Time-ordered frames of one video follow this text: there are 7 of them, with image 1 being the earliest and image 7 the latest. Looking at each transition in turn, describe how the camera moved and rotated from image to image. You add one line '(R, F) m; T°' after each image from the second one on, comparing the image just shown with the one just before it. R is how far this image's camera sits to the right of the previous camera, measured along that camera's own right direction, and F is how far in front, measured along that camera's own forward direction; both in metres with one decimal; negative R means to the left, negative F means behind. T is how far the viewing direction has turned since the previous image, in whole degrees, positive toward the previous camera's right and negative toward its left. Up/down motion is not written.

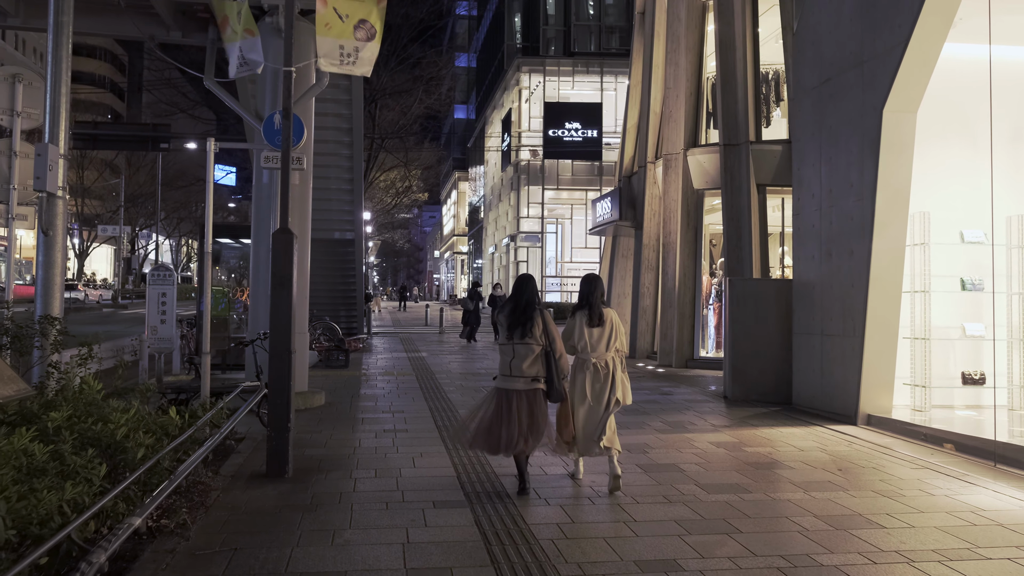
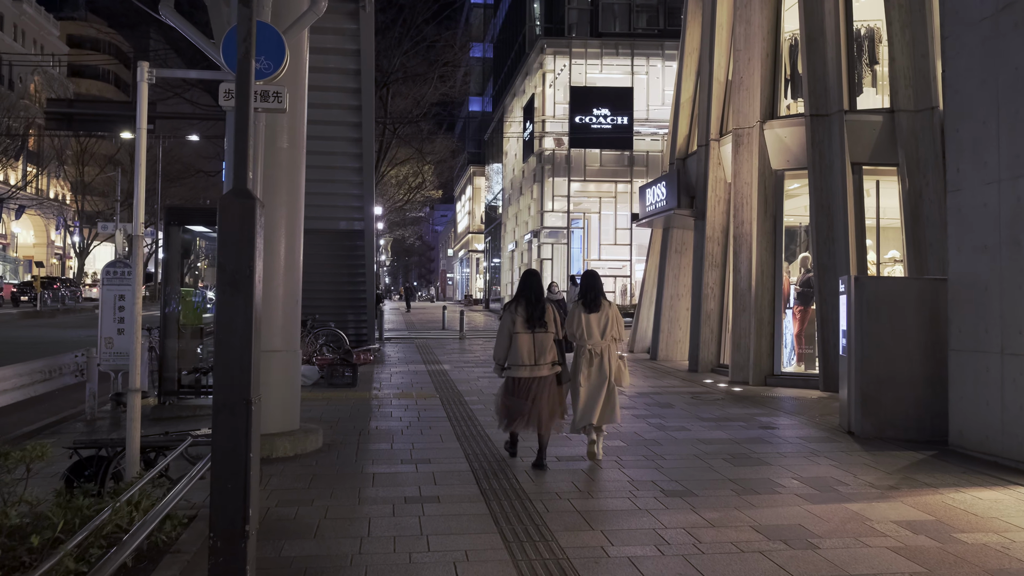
(-0.5, +2.7) m; -1°
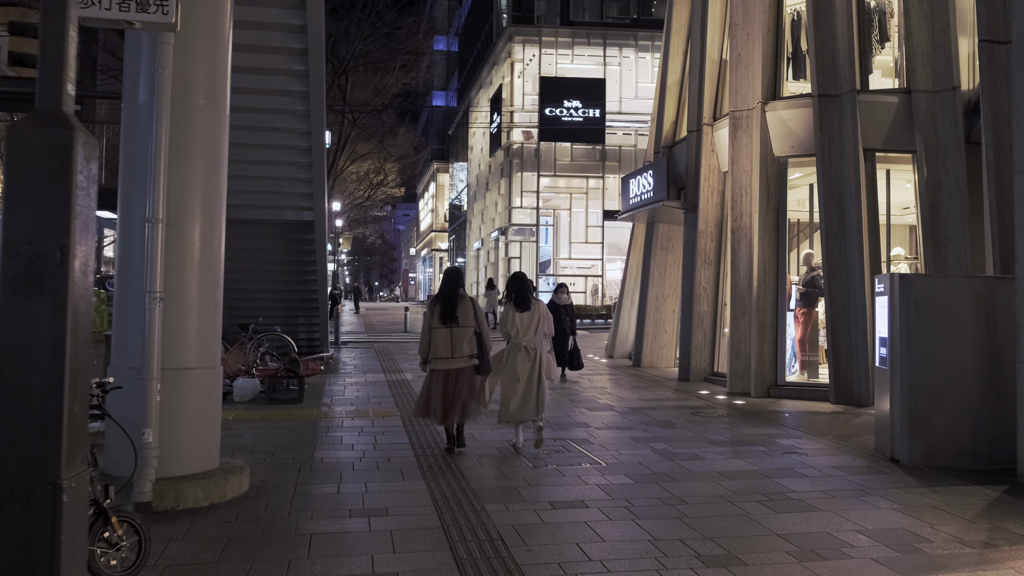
(-0.1, +1.6) m; +2°
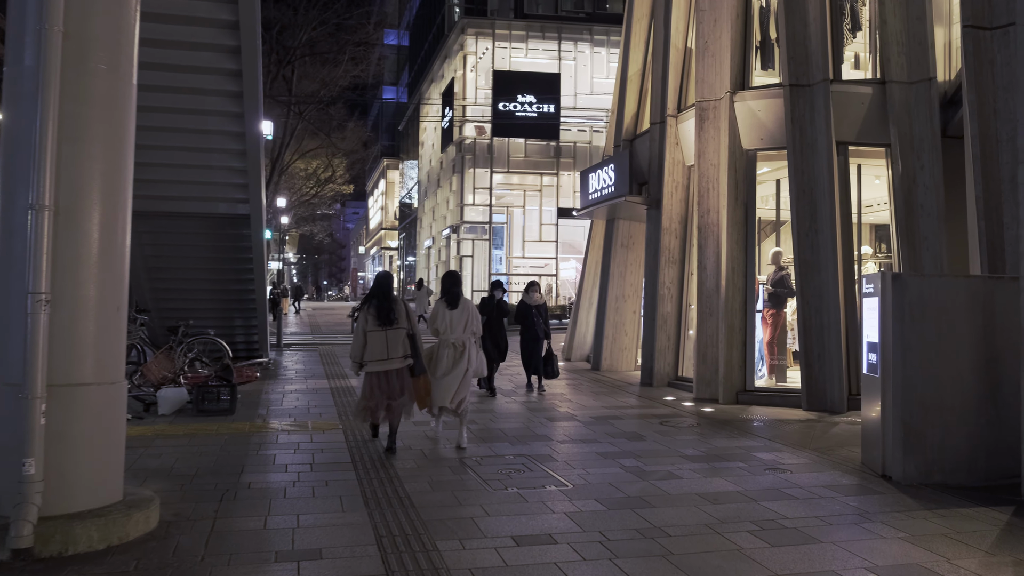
(0.0, +0.8) m; +3°
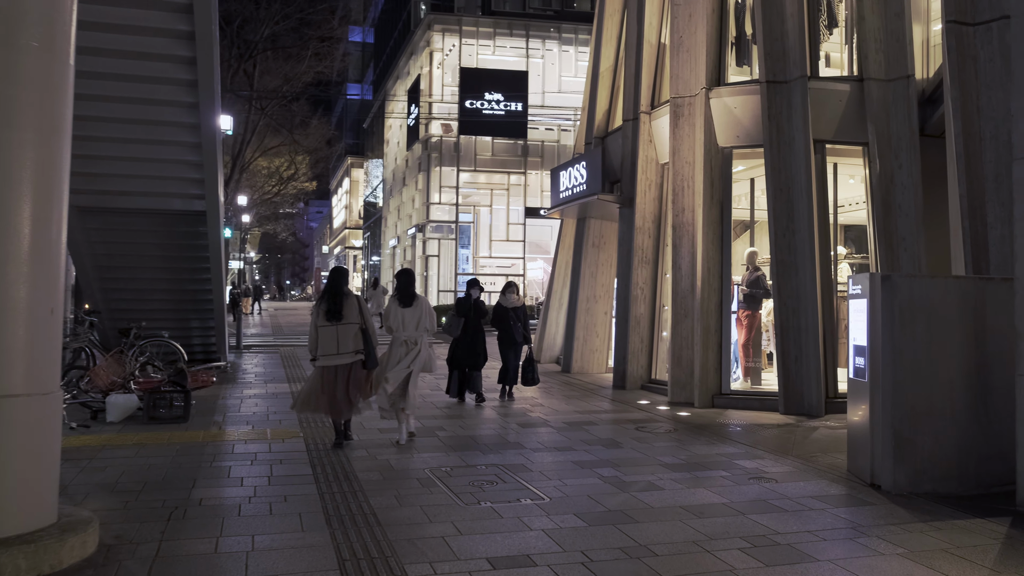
(-0.1, +0.4) m; +2°
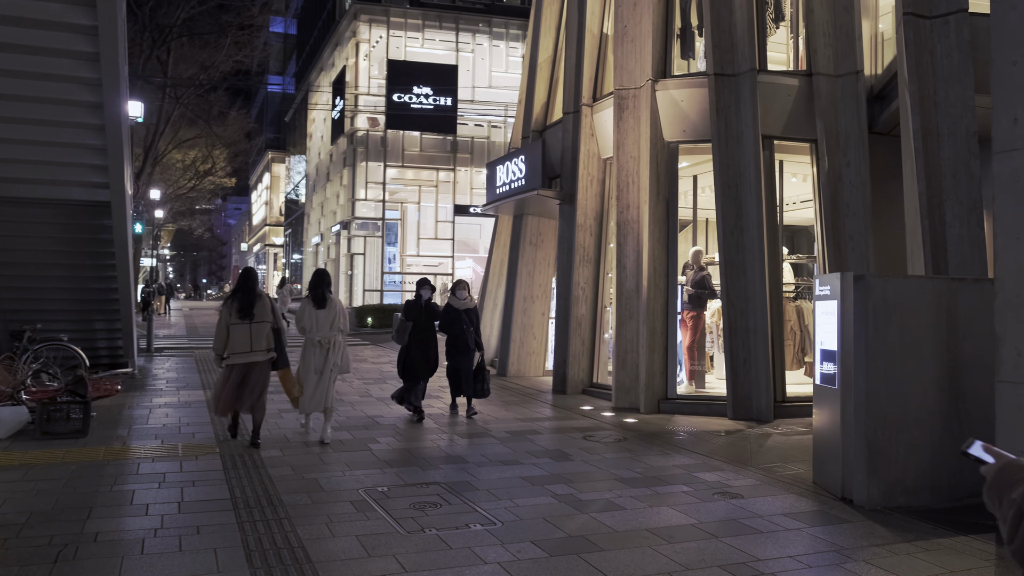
(-0.2, +0.6) m; +5°
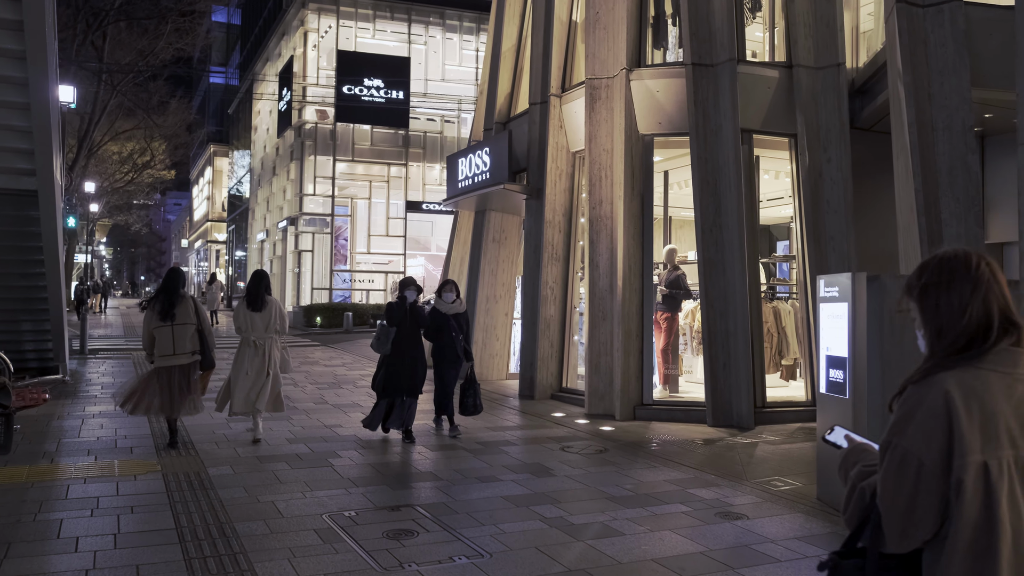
(-0.2, +0.6) m; +4°
